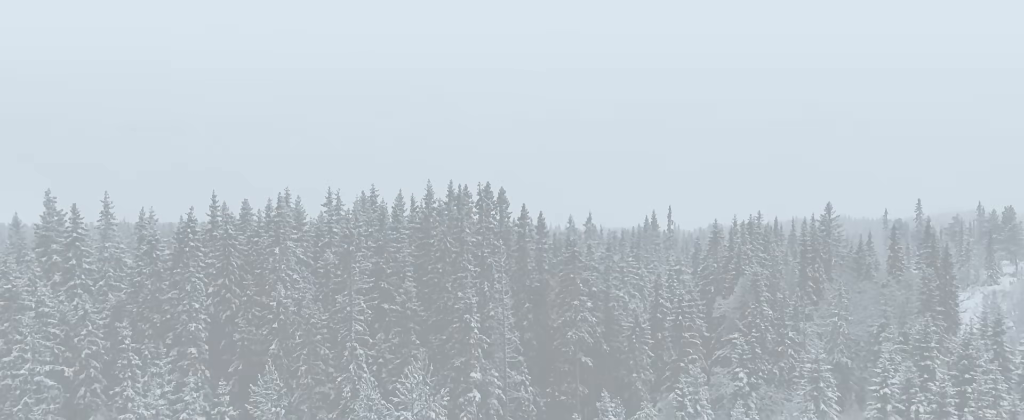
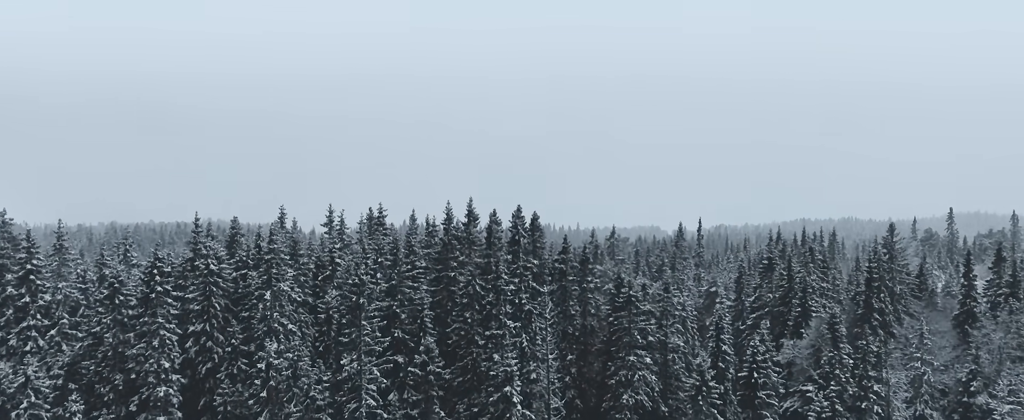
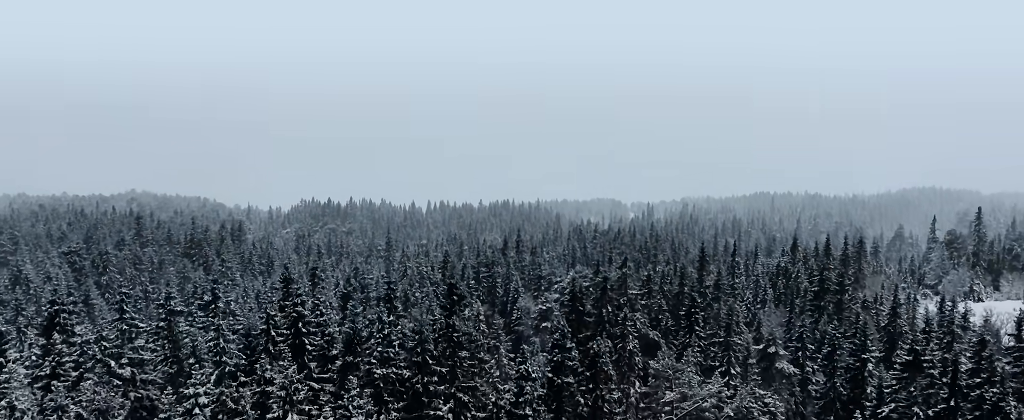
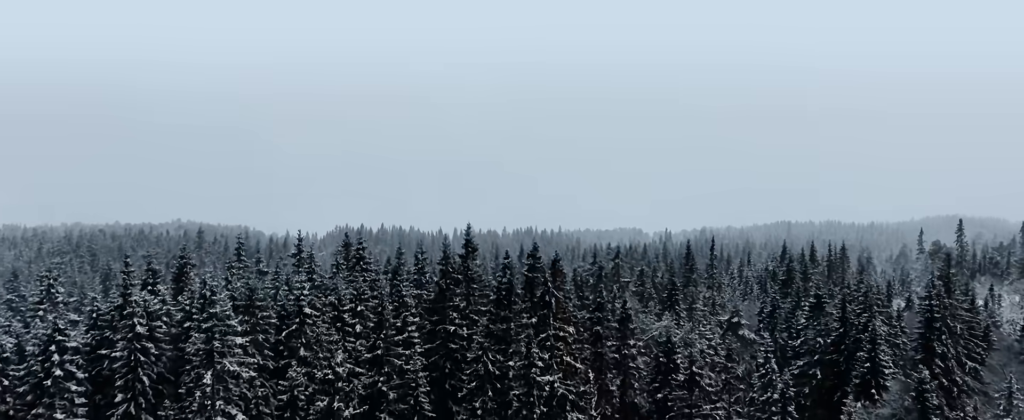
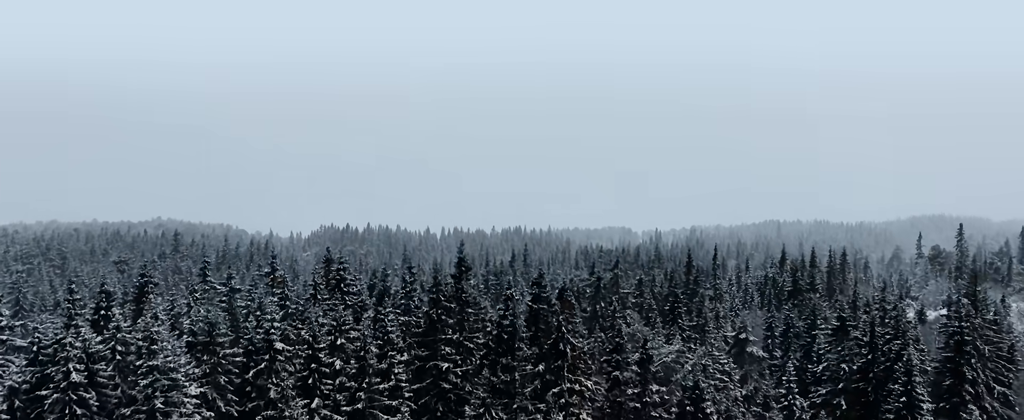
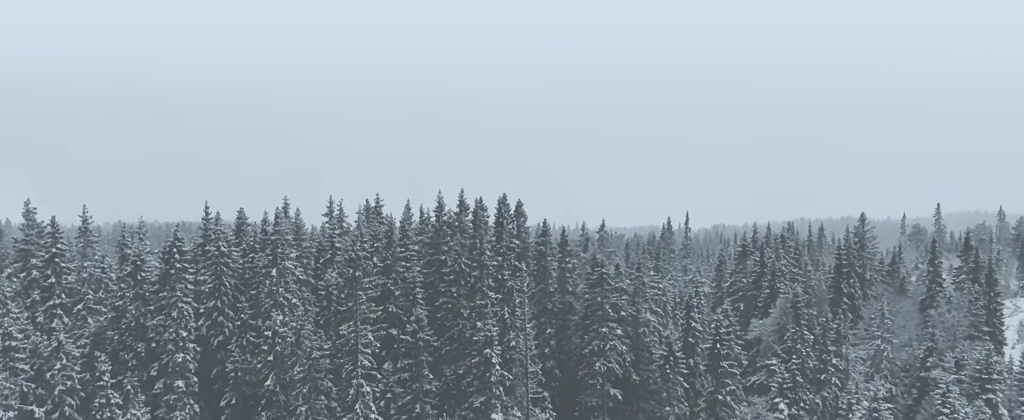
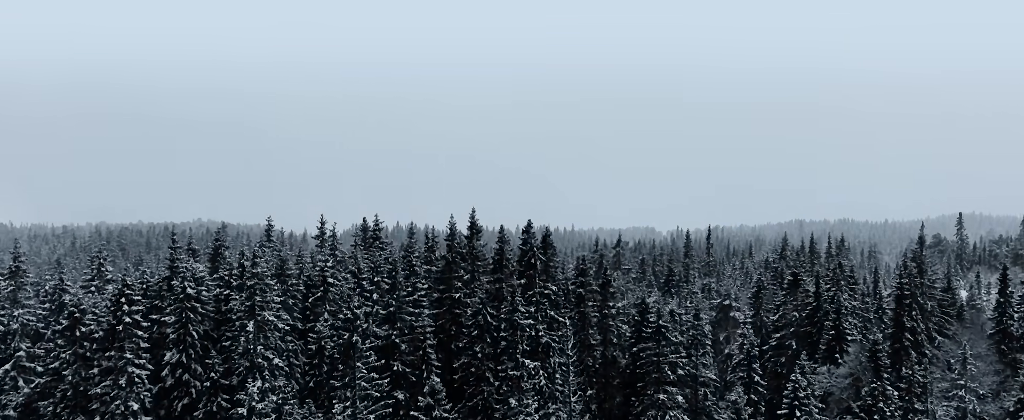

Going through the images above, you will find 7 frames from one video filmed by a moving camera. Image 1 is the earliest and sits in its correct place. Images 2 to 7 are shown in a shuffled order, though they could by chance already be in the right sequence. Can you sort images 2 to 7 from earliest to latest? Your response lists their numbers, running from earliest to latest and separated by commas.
6, 2, 7, 4, 5, 3
